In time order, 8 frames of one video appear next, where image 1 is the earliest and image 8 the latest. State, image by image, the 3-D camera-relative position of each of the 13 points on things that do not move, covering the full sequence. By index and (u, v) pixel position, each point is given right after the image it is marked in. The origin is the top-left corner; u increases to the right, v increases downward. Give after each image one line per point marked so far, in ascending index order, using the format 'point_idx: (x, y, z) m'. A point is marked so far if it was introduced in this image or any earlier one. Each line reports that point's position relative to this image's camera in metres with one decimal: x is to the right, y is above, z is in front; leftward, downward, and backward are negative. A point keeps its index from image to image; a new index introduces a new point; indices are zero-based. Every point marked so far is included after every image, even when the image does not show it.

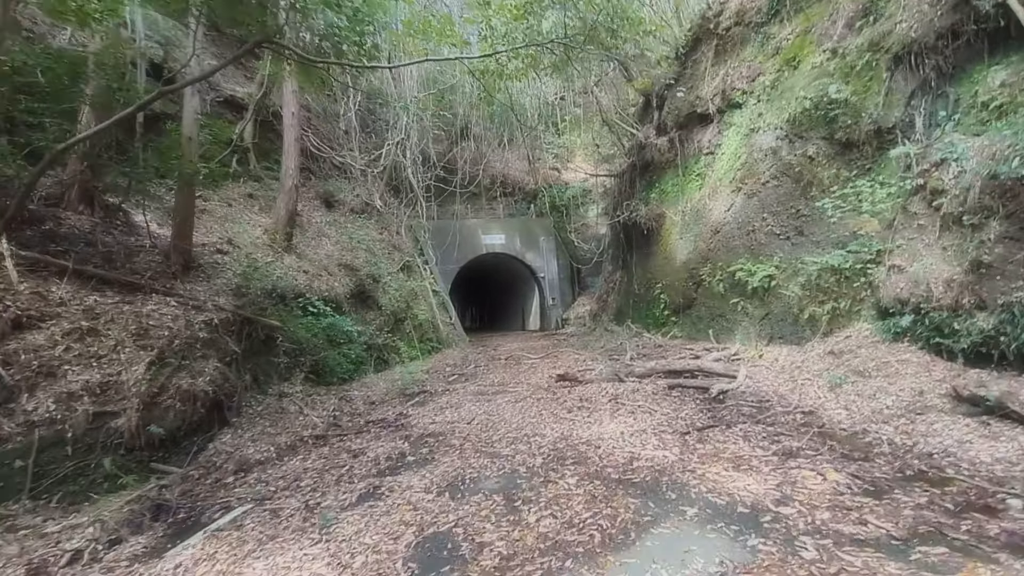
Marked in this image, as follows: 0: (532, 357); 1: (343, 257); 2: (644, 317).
0: (+0.4, -1.6, +12.4) m
1: (-3.6, +0.7, +11.5) m
2: (+3.6, -0.8, +14.5) m
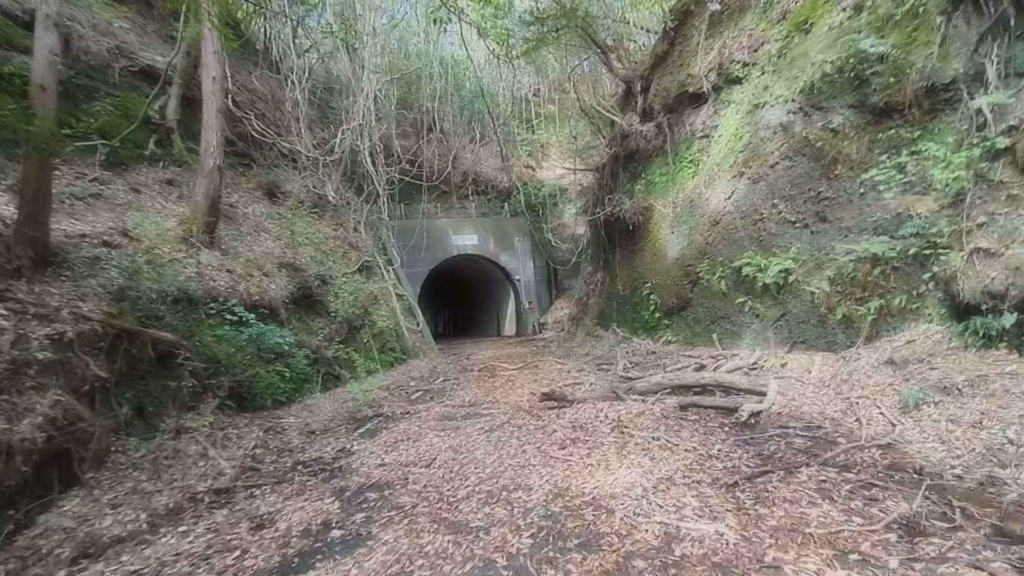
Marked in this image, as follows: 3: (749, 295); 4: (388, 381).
0: (-0.1, -1.7, +10.9) m
1: (-4.2, +0.6, +9.8) m
2: (+2.9, -0.8, +13.1) m
3: (+3.9, -0.1, +8.7) m
4: (-2.3, -1.8, +10.0) m
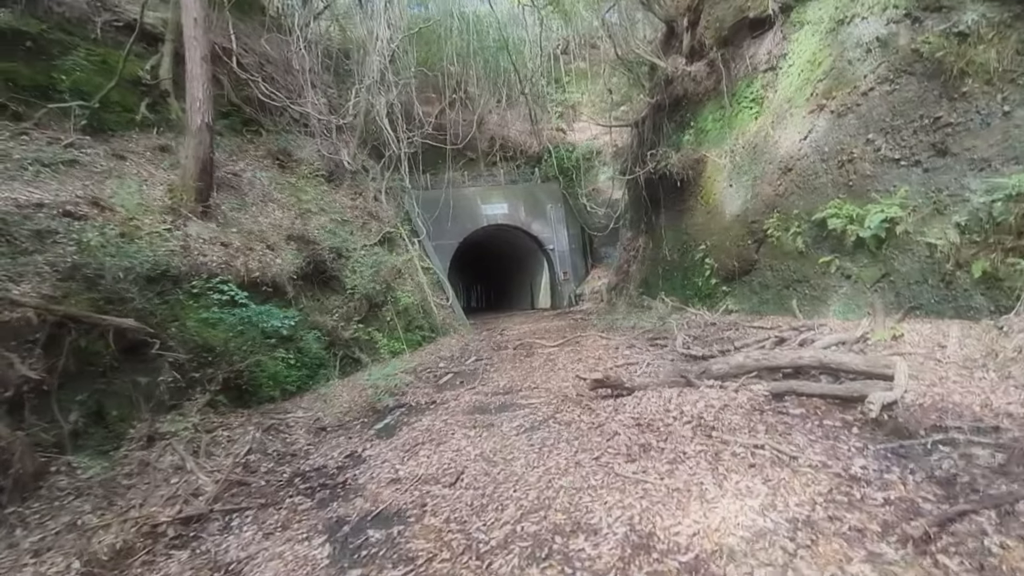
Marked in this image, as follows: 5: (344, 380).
0: (+0.6, -1.1, +9.7) m
1: (-3.6, +1.0, +8.8) m
2: (+3.7, 0.0, +11.7) m
3: (+4.4, +0.5, +7.2) m
4: (-1.7, -1.3, +9.0) m
5: (-2.4, -1.3, +7.4) m
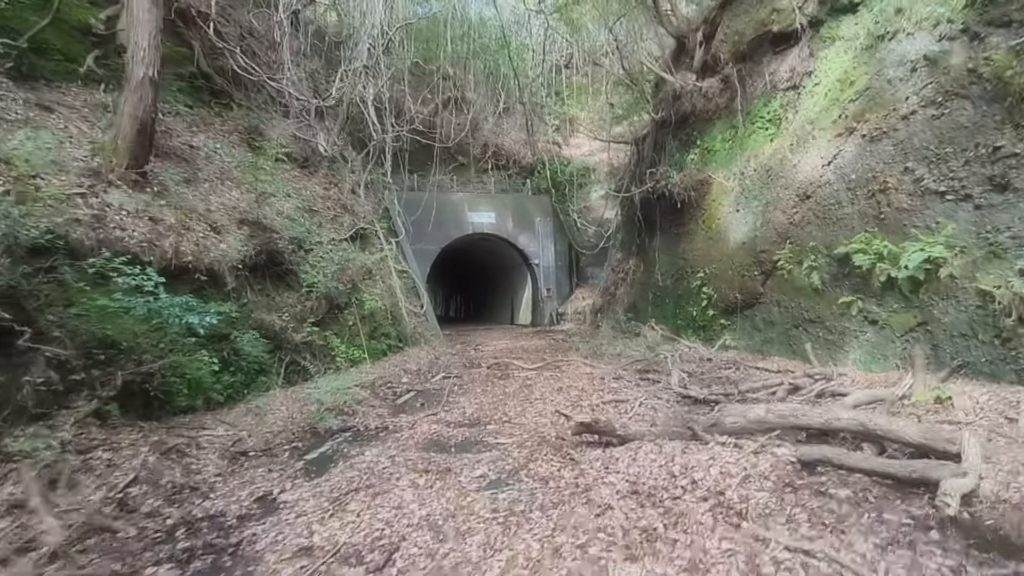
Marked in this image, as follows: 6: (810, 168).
0: (+0.2, -1.3, +8.7) m
1: (-3.8, +1.1, +7.8) m
2: (+3.3, -0.6, +10.9) m
3: (+4.2, -0.1, +6.4) m
4: (-2.1, -1.3, +8.0) m
5: (-2.7, -1.3, +6.3) m
6: (+4.4, +1.8, +7.7) m
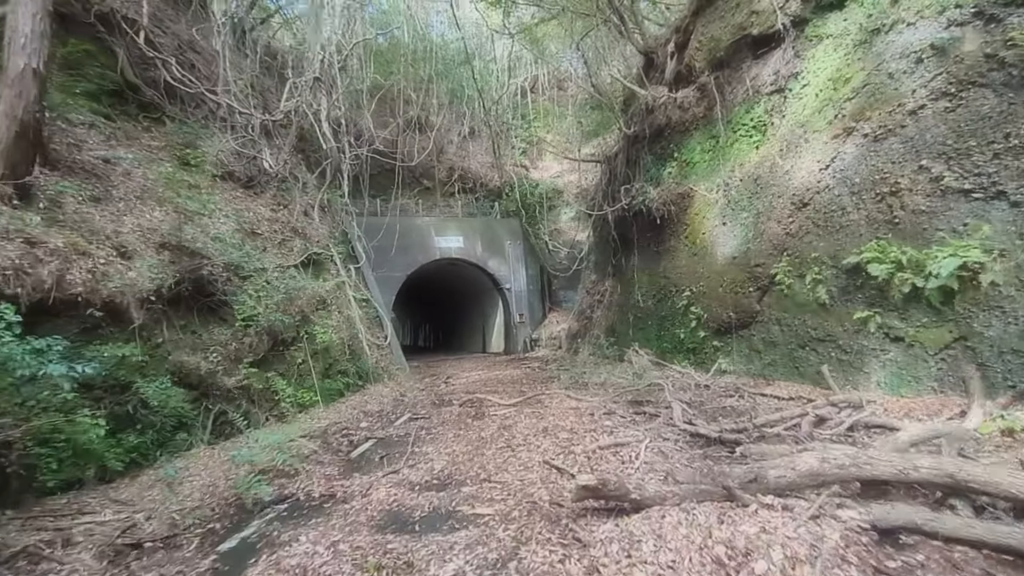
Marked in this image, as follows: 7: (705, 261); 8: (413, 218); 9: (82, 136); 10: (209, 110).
0: (-0.2, -1.7, +7.7) m
1: (-4.2, +0.7, +6.6) m
2: (+2.8, -1.0, +10.1) m
3: (+3.9, -0.2, +5.7) m
4: (-2.4, -1.8, +6.8) m
5: (-3.0, -1.6, +5.2) m
6: (+4.0, +1.5, +7.1) m
7: (+3.2, +0.5, +8.9) m
8: (-3.2, +2.3, +17.3) m
9: (-5.8, +2.1, +7.1) m
10: (-5.9, +3.5, +10.2) m
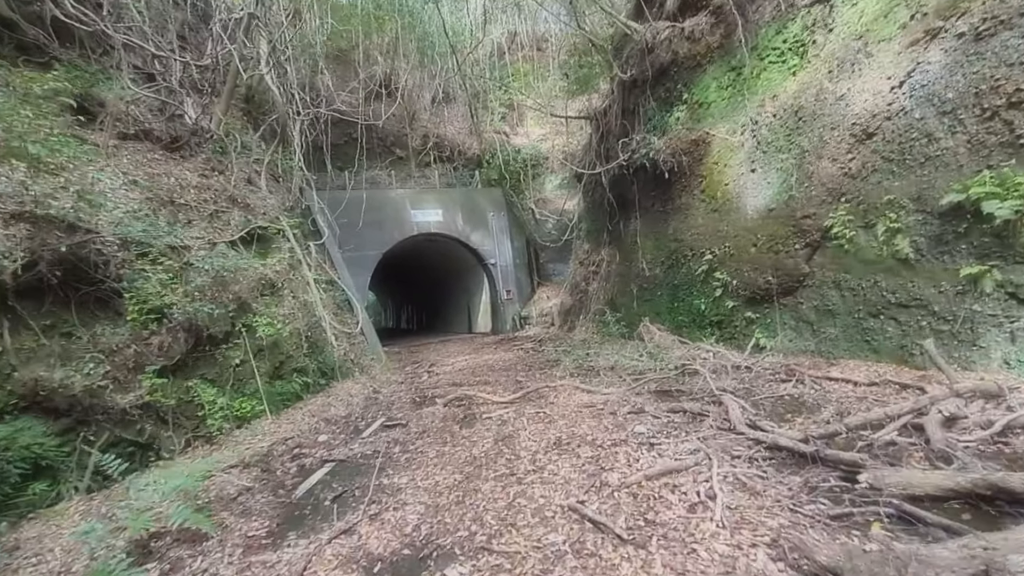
0: (-0.2, -1.4, +6.2) m
1: (-4.3, +0.8, +4.9) m
2: (+2.6, -0.4, +8.7) m
3: (+3.9, +0.2, +4.3) m
4: (-2.4, -1.5, +5.3) m
5: (-2.9, -1.5, +3.6) m
6: (+3.8, +2.0, +5.6) m
7: (+3.1, +1.0, +7.4) m
8: (-3.7, +2.9, +15.5) m
9: (-6.0, +2.1, +5.3) m
10: (-6.2, +3.7, +8.3) m
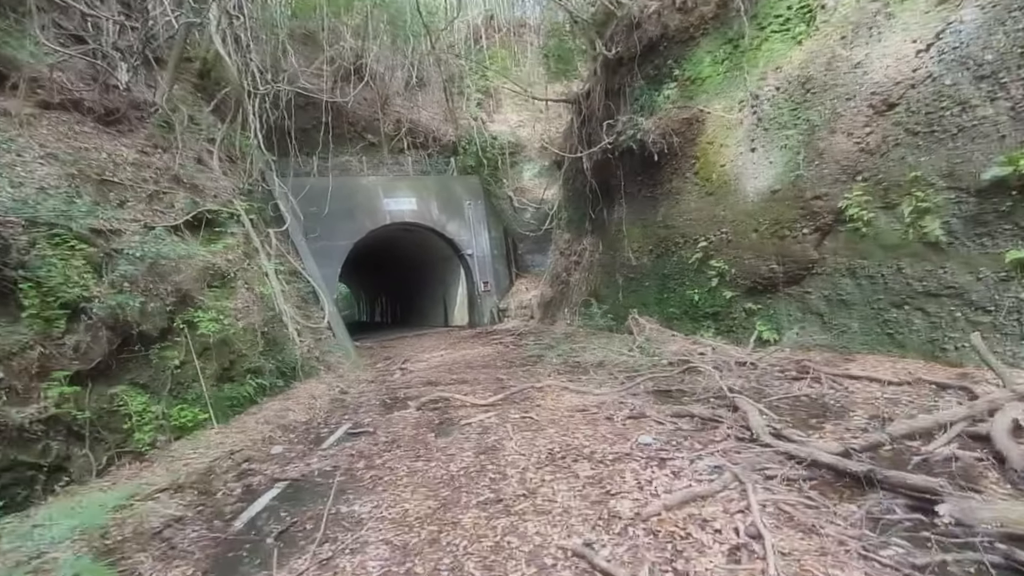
0: (-0.4, -1.3, +5.6) m
1: (-4.4, +0.9, +4.0) m
2: (+2.3, -0.2, +8.1) m
3: (+3.8, +0.3, +3.8) m
4: (-2.6, -1.4, +4.5) m
5: (-3.0, -1.4, +2.8) m
6: (+3.6, +2.2, +5.1) m
7: (+2.8, +1.2, +6.9) m
8: (-4.3, +3.2, +14.6) m
9: (-6.1, +2.2, +4.3) m
10: (-6.5, +3.8, +7.3) m
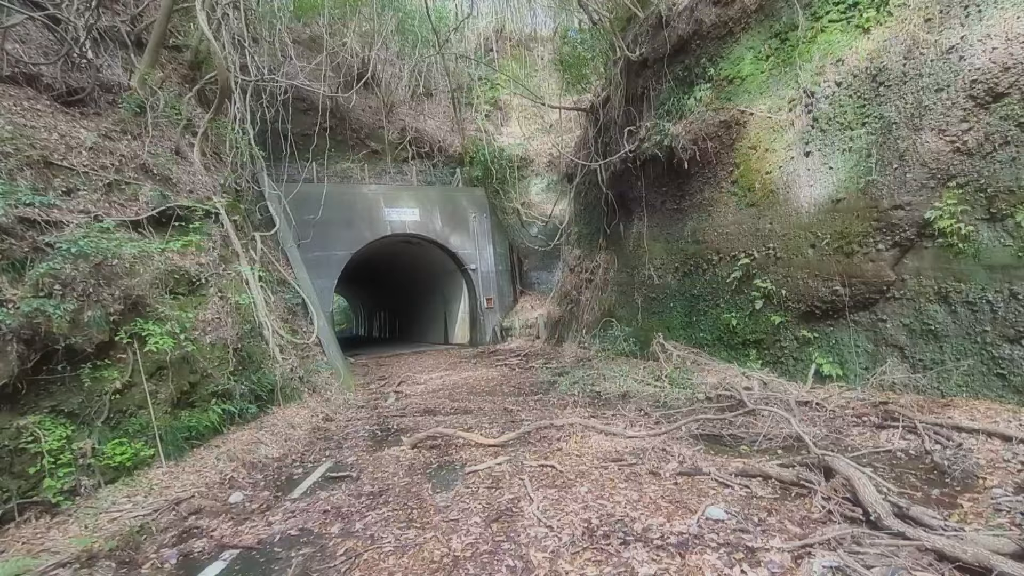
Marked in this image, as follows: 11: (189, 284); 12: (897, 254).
0: (-0.3, -1.4, +4.6) m
1: (-4.2, +0.9, +3.1) m
2: (+2.5, -0.5, +7.2) m
3: (+4.0, +0.1, +2.9) m
4: (-2.4, -1.5, +3.5) m
5: (-2.9, -1.4, +1.8) m
6: (+3.8, +1.9, +4.2) m
7: (+3.0, +0.9, +6.0) m
8: (-4.1, +2.8, +13.8) m
9: (-5.9, +2.3, +3.5) m
10: (-6.3, +3.8, +6.5) m
11: (-3.4, 0.0, +5.4) m
12: (+3.4, +0.3, +4.7) m
